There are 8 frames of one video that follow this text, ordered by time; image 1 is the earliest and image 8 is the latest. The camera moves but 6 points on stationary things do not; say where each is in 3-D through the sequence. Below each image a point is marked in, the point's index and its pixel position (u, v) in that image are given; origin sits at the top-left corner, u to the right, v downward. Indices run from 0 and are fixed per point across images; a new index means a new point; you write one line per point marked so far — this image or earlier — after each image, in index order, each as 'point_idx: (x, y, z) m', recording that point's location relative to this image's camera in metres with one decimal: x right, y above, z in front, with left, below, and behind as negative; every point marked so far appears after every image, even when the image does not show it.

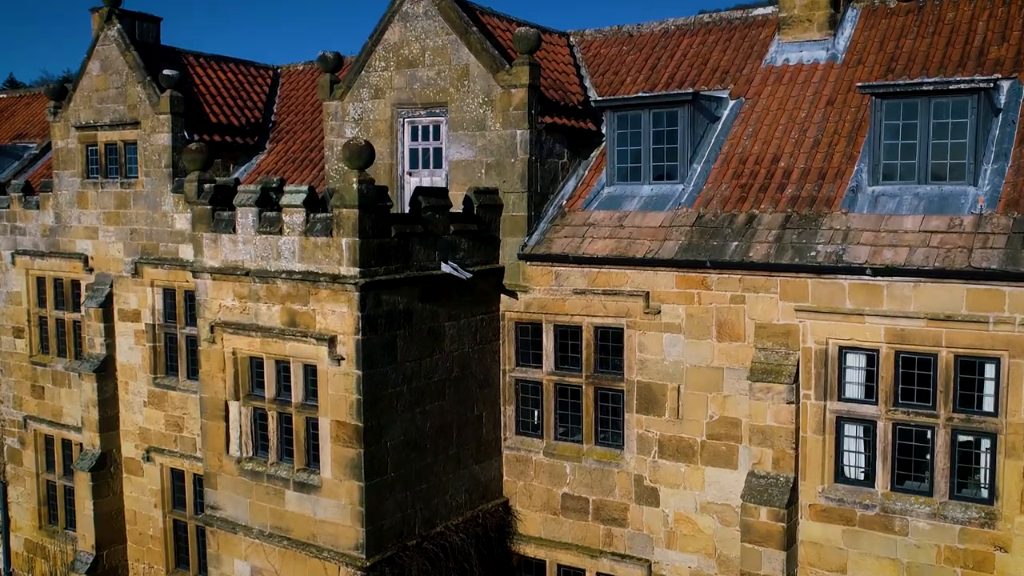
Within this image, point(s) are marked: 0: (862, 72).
0: (+5.1, +3.1, +13.2) m
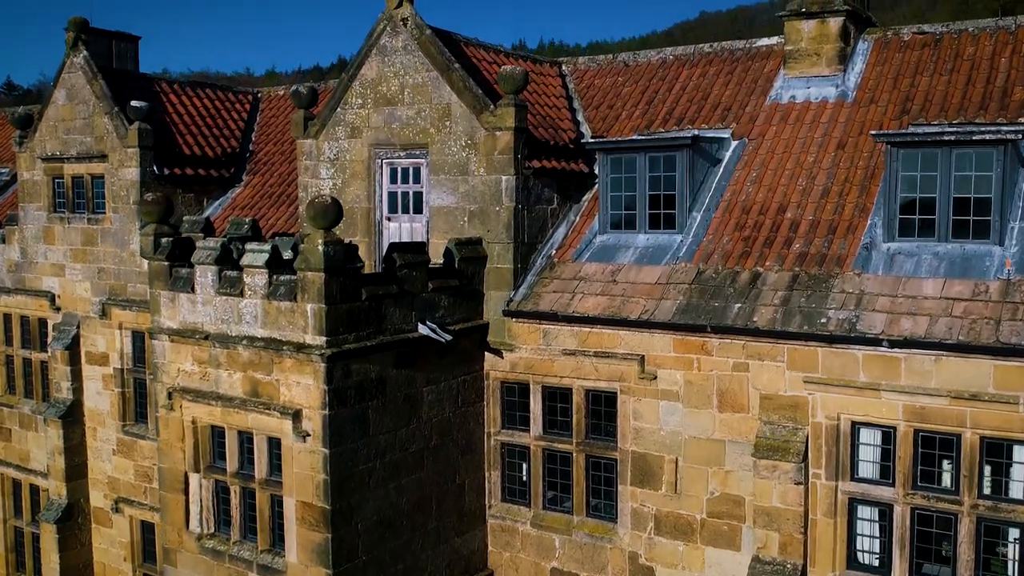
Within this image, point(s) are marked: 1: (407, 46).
0: (+4.9, +2.4, +12.3) m
1: (-1.5, +3.4, +12.8) m
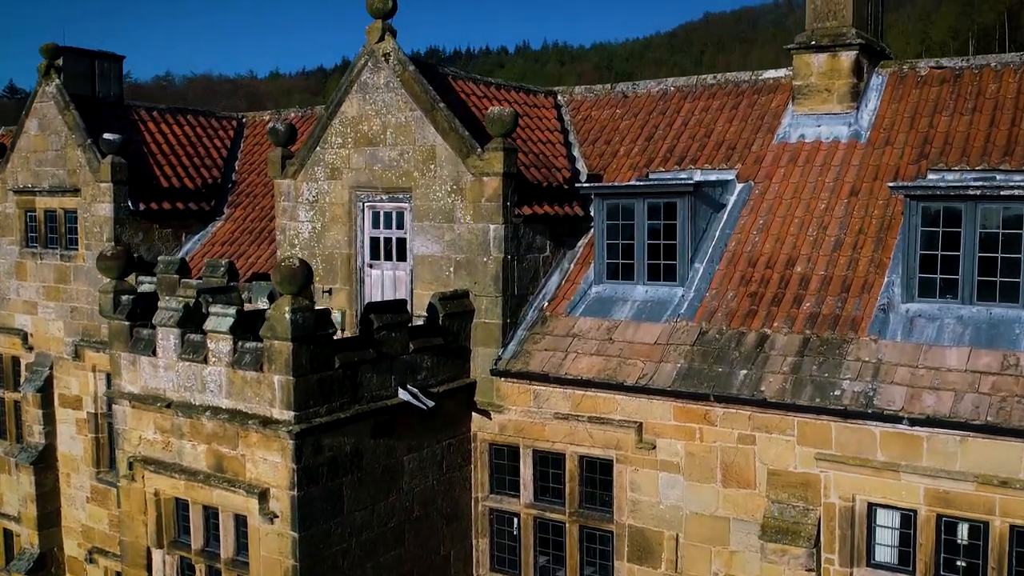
0: (+4.7, +1.7, +11.4) m
1: (-1.6, +2.7, +11.9) m
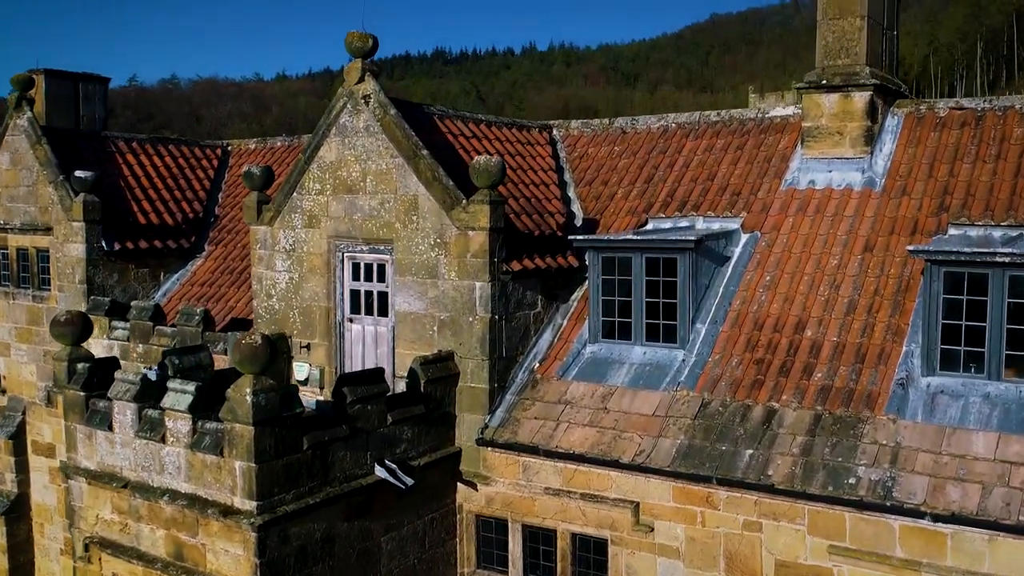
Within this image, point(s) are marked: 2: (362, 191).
0: (+4.6, +1.0, +10.6) m
1: (-1.7, +2.0, +11.2) m
2: (-1.9, +1.2, +11.3) m
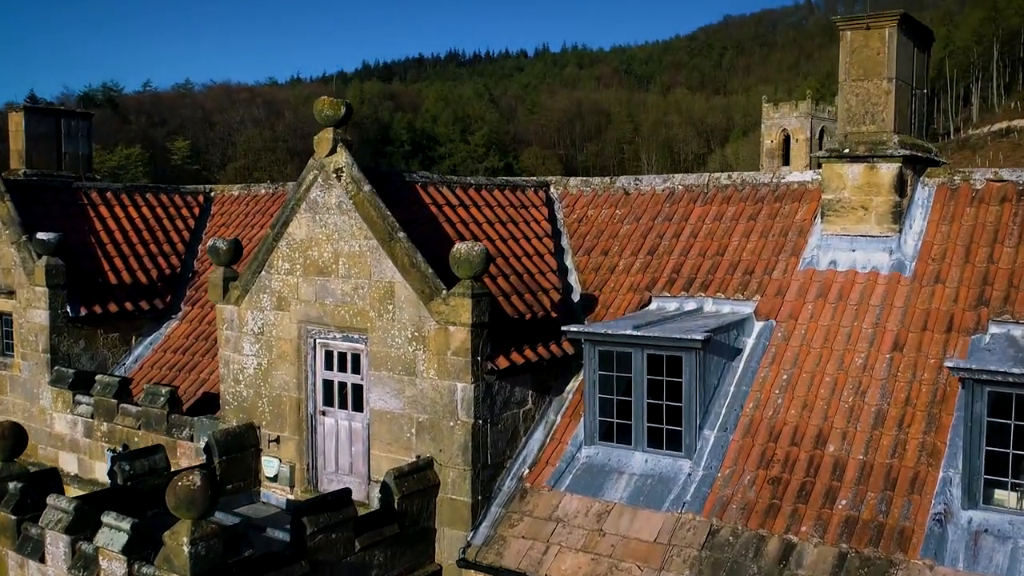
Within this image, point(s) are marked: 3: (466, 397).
0: (+4.4, -0.1, +9.4) m
1: (-1.9, +0.9, +10.1) m
2: (-2.0, +0.2, +10.2) m
3: (-0.5, -1.1, +9.3) m
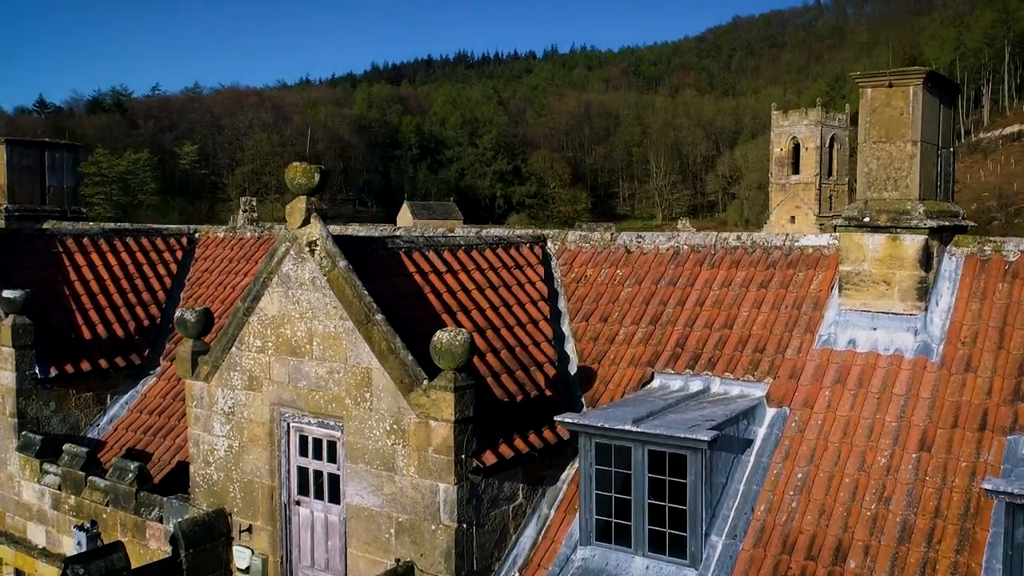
0: (+4.3, -0.9, +8.6) m
1: (-2.0, +0.1, +9.3) m
2: (-2.1, -0.7, +9.4) m
3: (-0.6, -1.9, +8.5) m
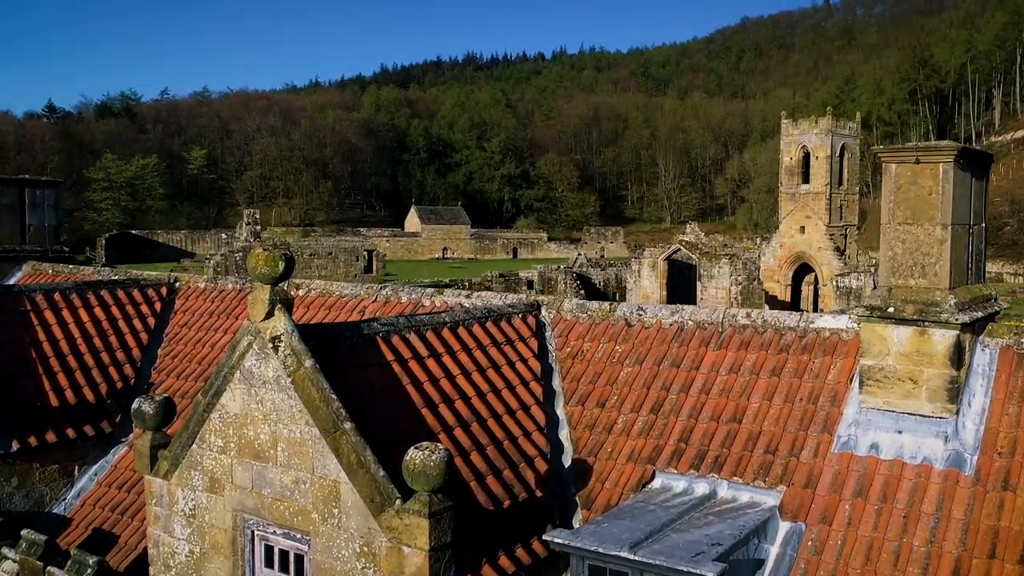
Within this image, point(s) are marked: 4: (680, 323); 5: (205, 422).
0: (+4.2, -1.8, +7.6) m
1: (-2.1, -0.8, +8.4) m
2: (-2.2, -1.6, +8.5) m
3: (-0.7, -2.9, +7.6) m
4: (+2.0, -0.4, +10.7) m
5: (-3.0, -1.3, +9.1) m
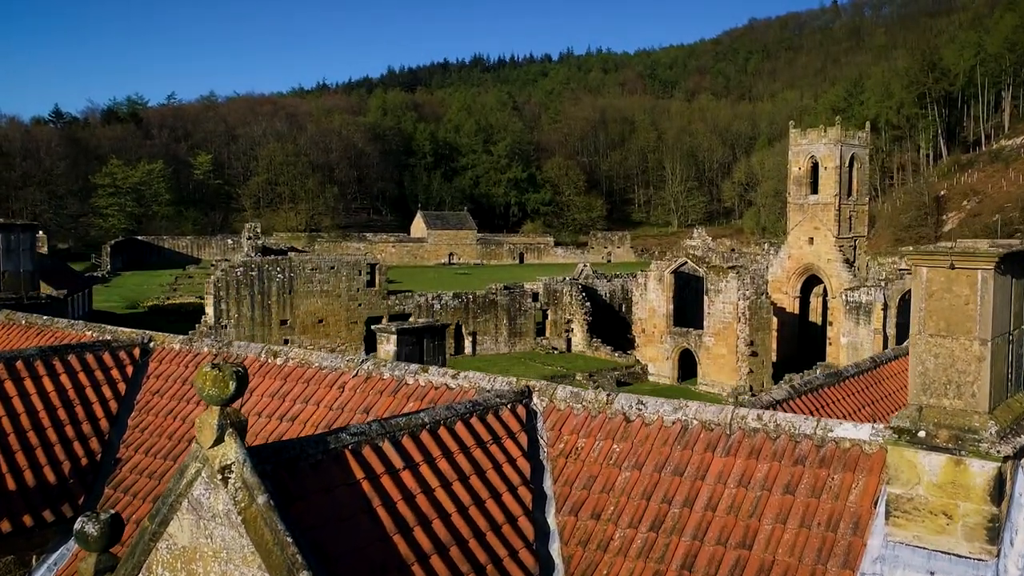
0: (+4.0, -2.8, +6.6) m
1: (-2.3, -1.9, +7.4) m
2: (-2.4, -2.6, +7.6) m
3: (-0.9, -3.9, +6.6) m
4: (+1.8, -1.4, +9.7) m
5: (-3.2, -2.3, +8.1) m
